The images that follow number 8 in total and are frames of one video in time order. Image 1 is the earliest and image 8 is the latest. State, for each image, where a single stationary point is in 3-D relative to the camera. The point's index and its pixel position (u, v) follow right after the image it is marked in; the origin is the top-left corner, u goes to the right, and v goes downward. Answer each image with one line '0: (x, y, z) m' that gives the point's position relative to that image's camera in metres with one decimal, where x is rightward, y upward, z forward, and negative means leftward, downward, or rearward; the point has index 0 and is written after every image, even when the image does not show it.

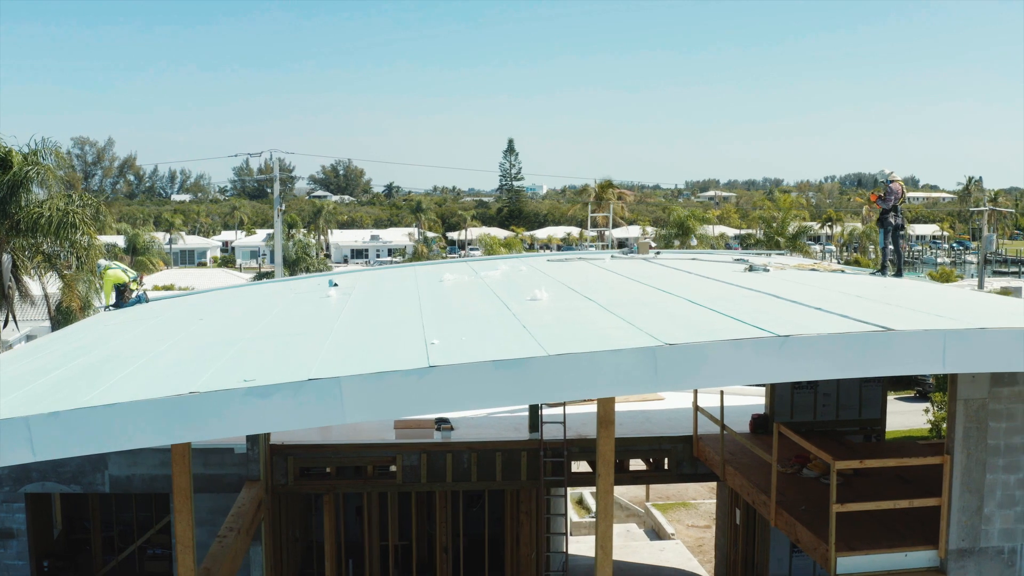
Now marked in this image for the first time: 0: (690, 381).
0: (+1.4, -0.8, +6.2) m
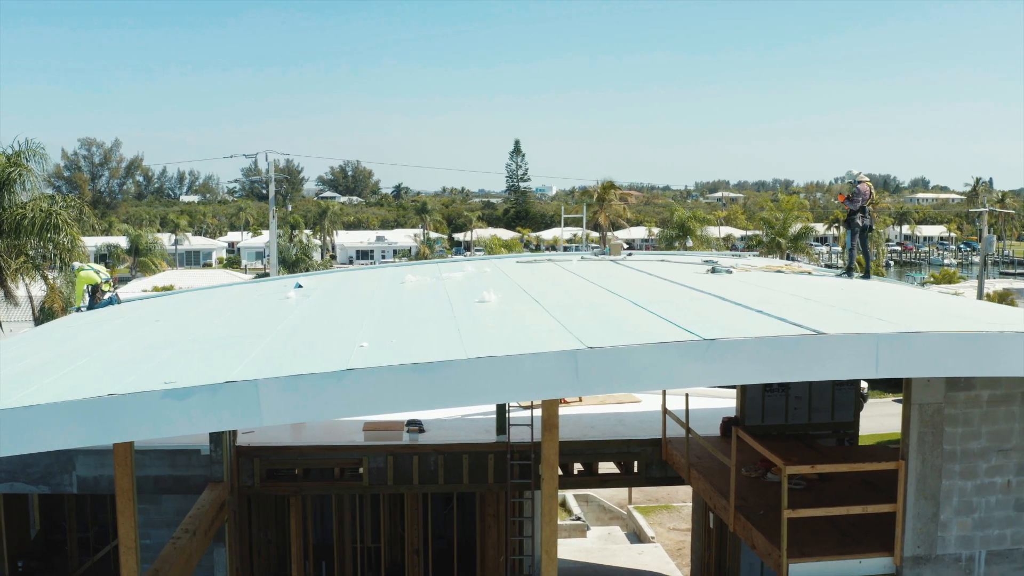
0: (+0.8, -0.8, +6.0) m
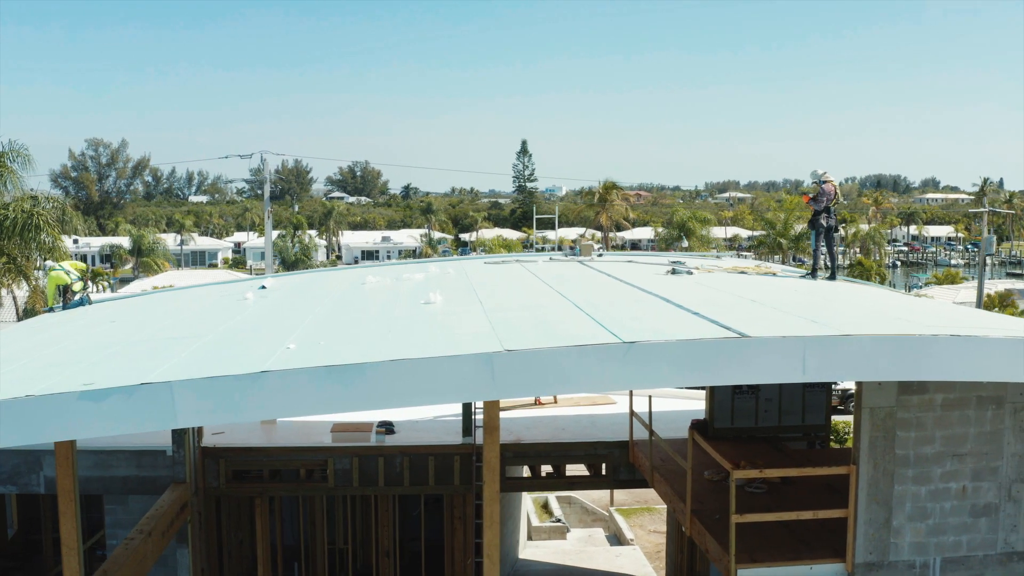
0: (+0.1, -0.8, +5.9) m
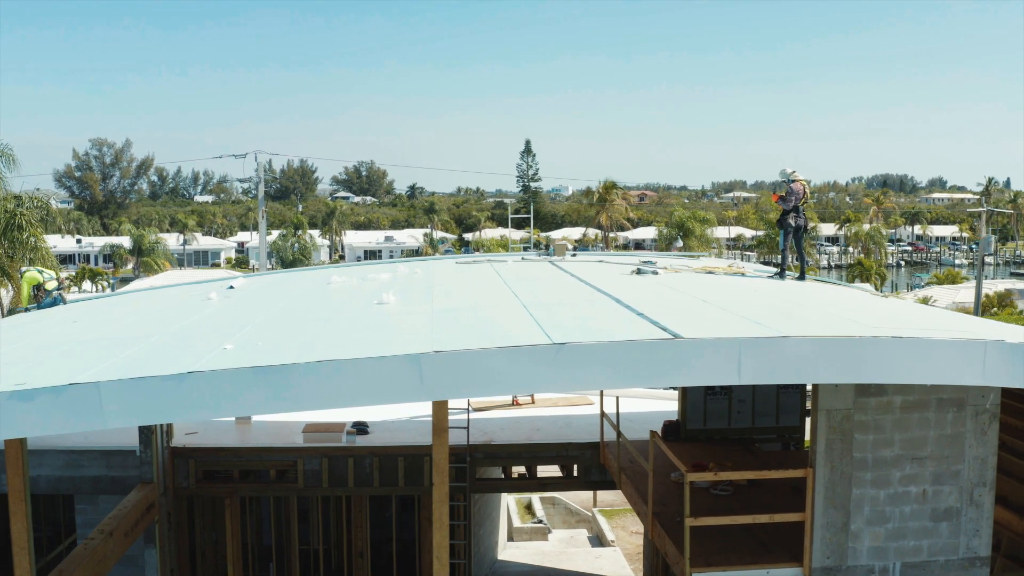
0: (-0.5, -0.8, +5.9) m
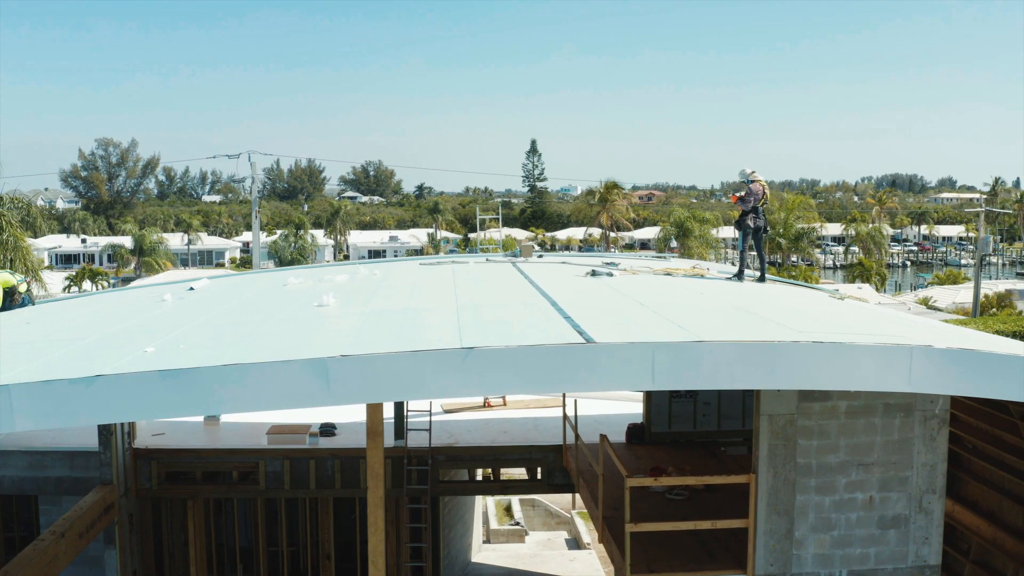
0: (-1.2, -0.8, +5.8) m
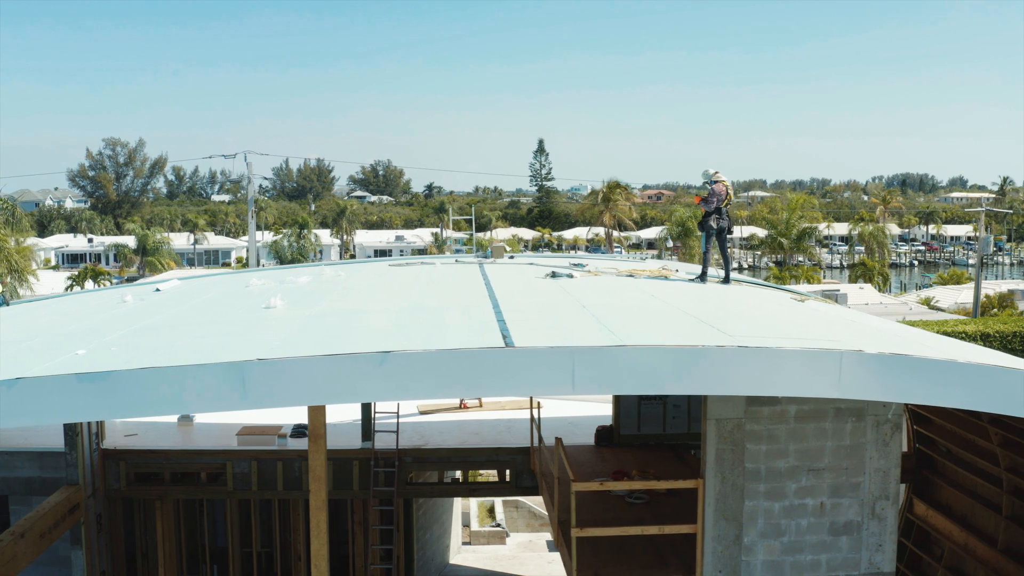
0: (-1.8, -0.8, +5.7) m
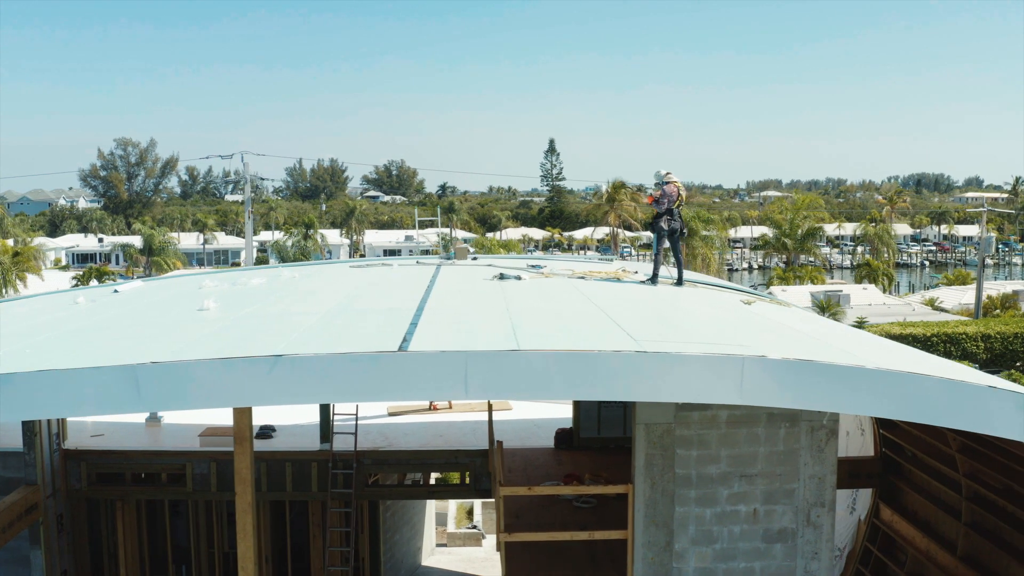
0: (-2.6, -0.9, +5.7) m
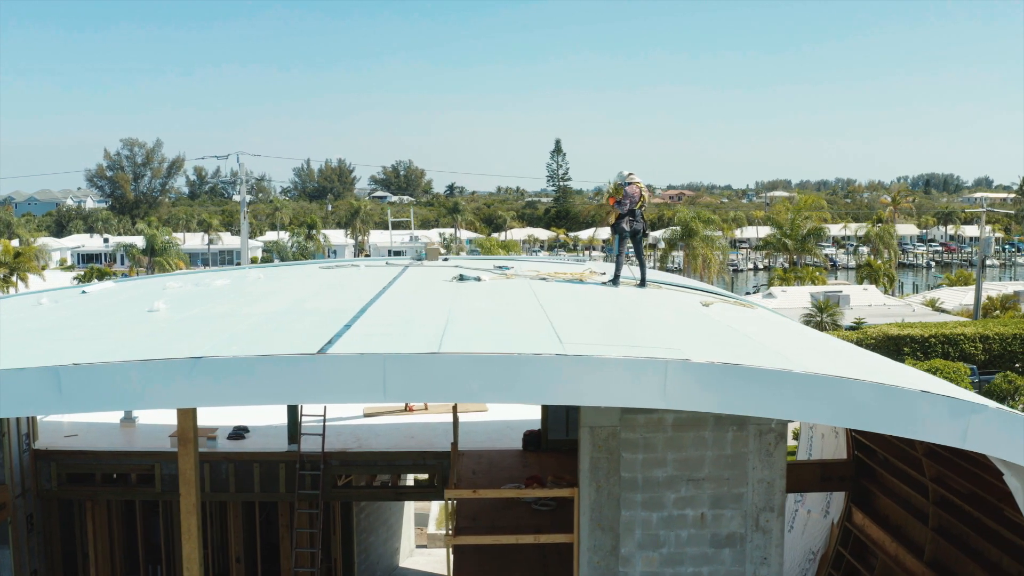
0: (-3.2, -0.9, +5.7) m
